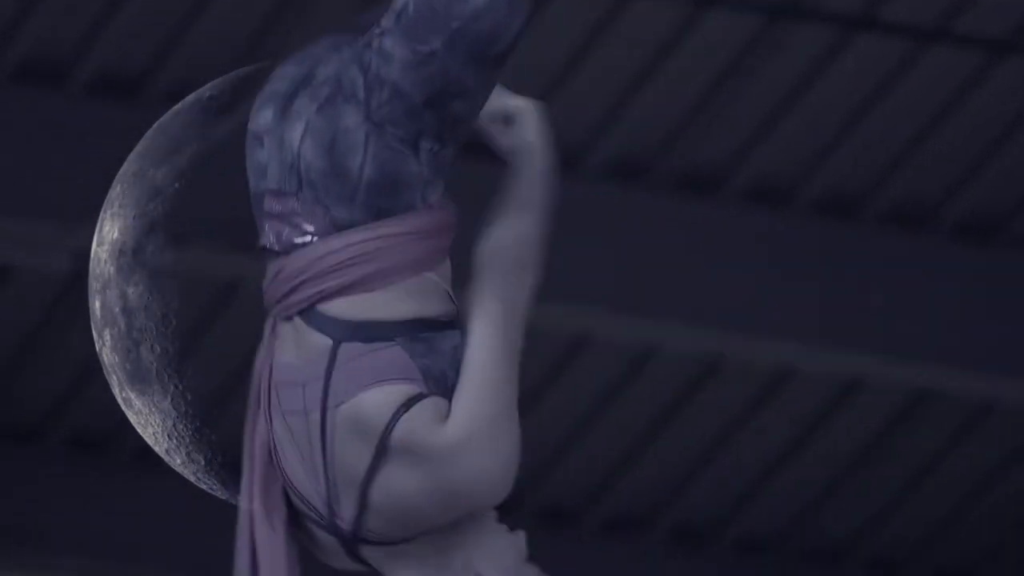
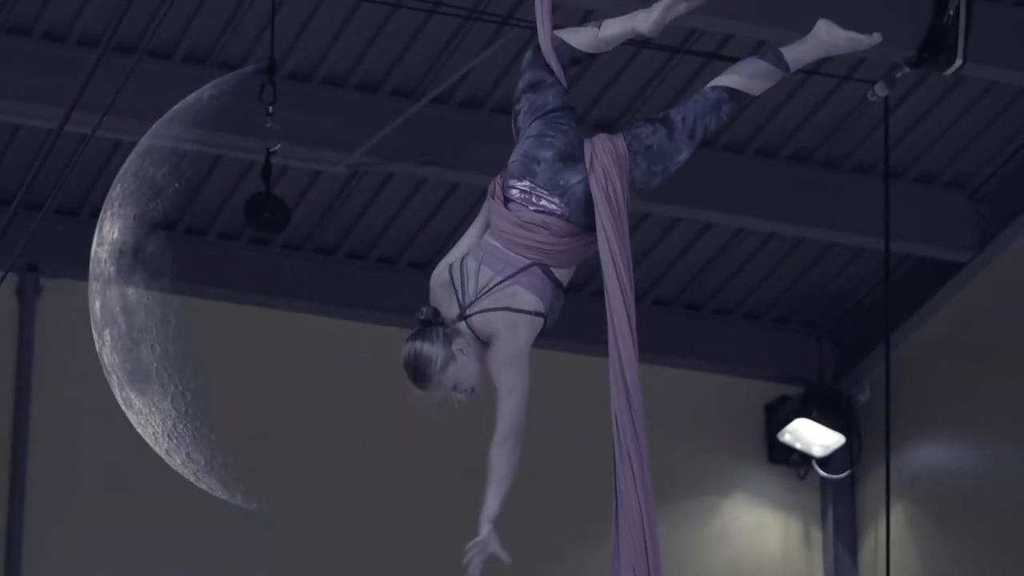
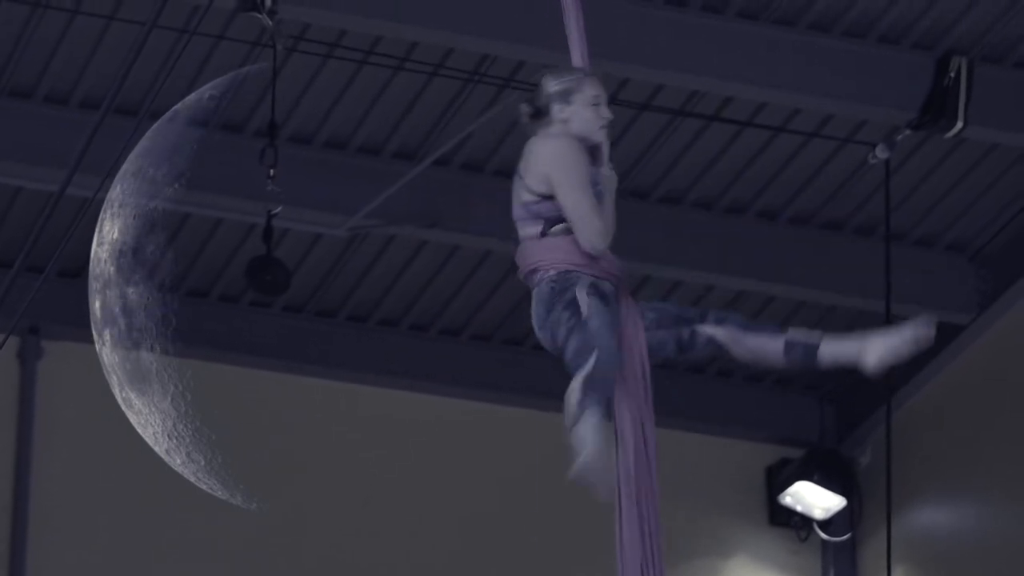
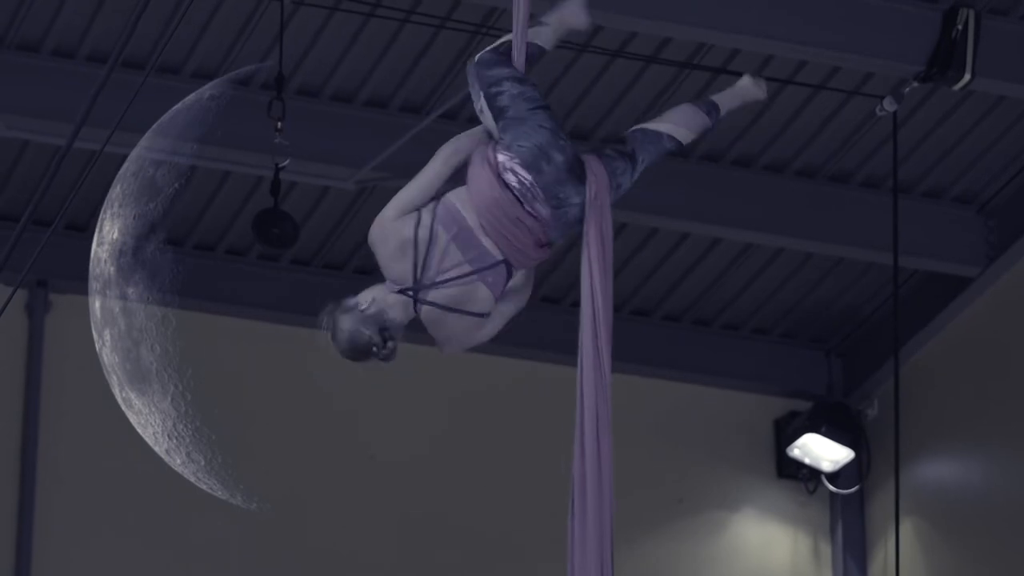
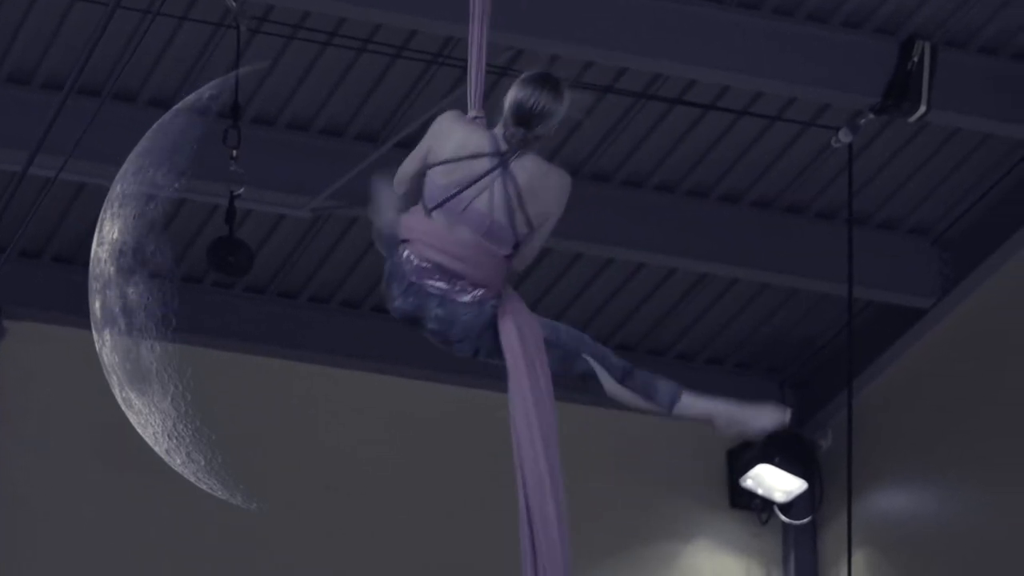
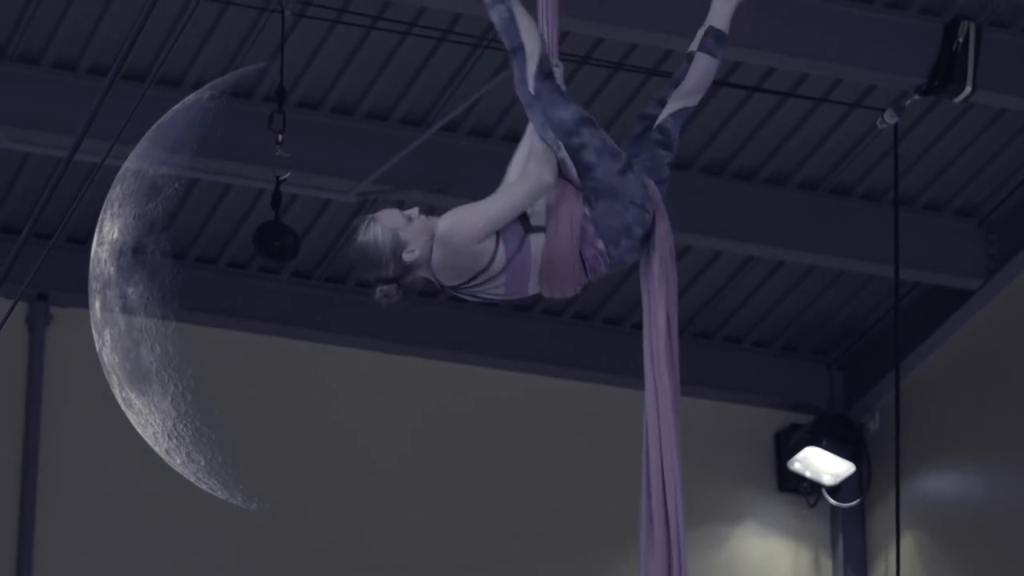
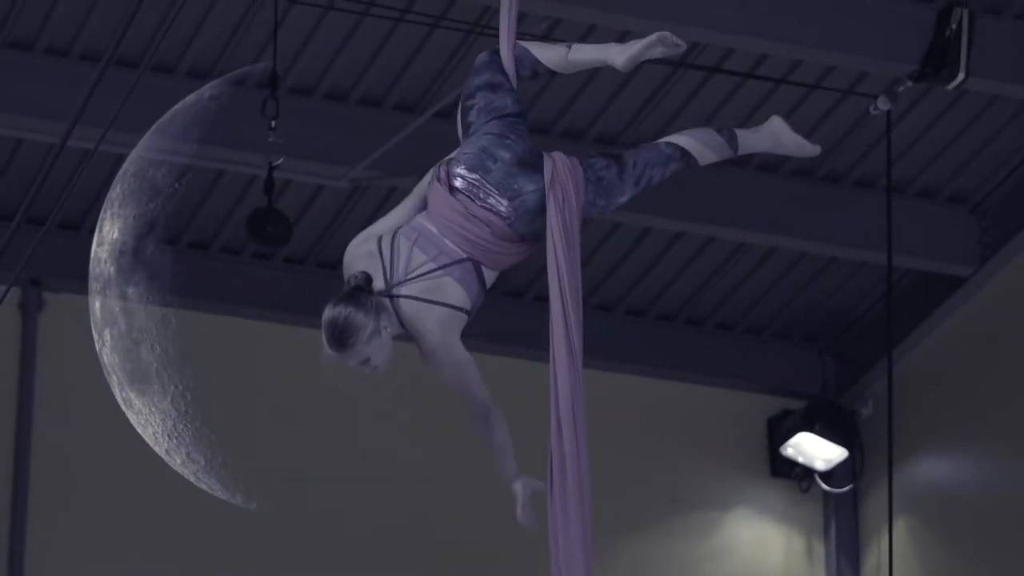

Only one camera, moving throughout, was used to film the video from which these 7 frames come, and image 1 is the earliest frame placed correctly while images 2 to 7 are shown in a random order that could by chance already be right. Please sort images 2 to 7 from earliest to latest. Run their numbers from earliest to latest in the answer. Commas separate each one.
2, 7, 4, 6, 3, 5
